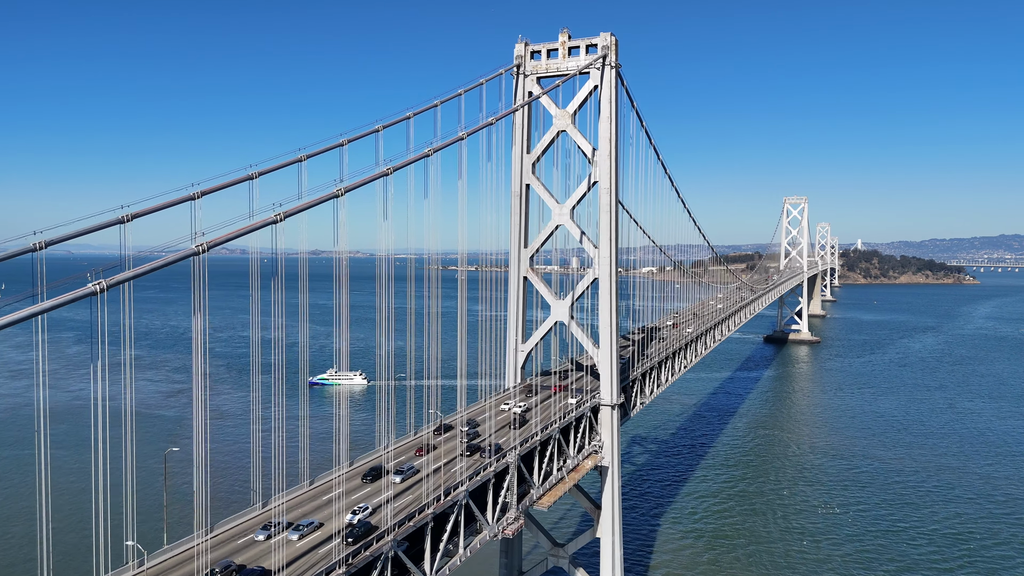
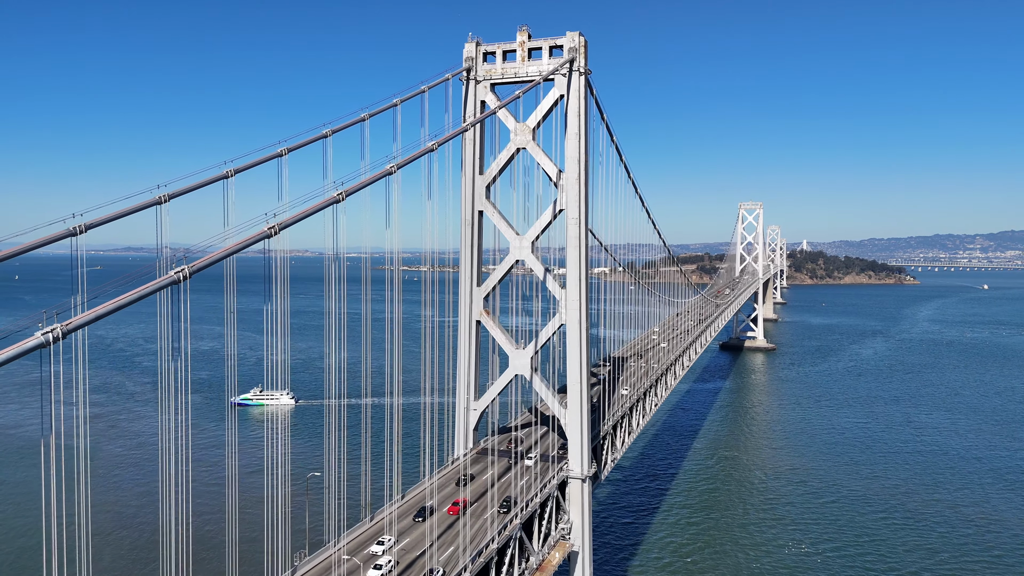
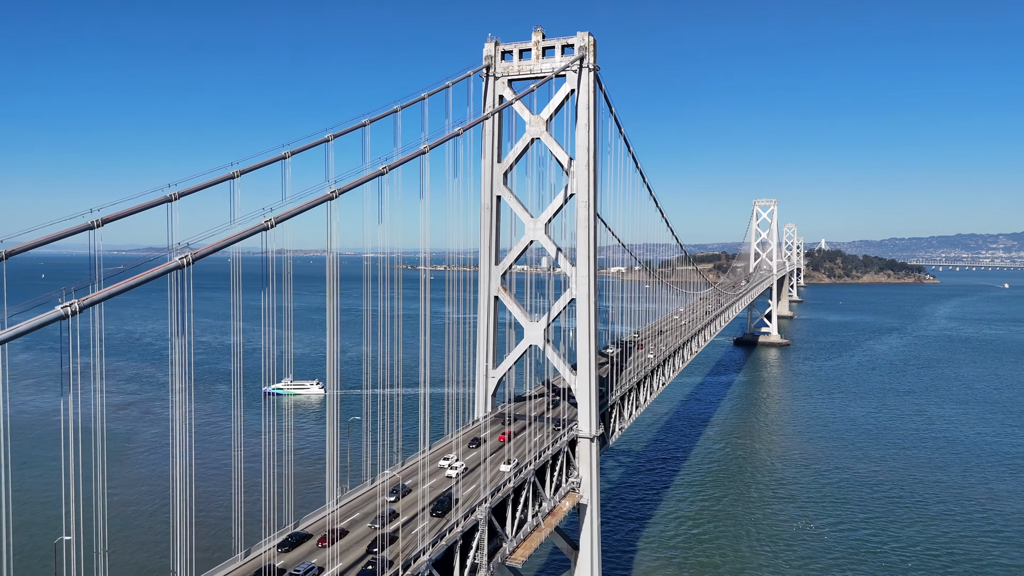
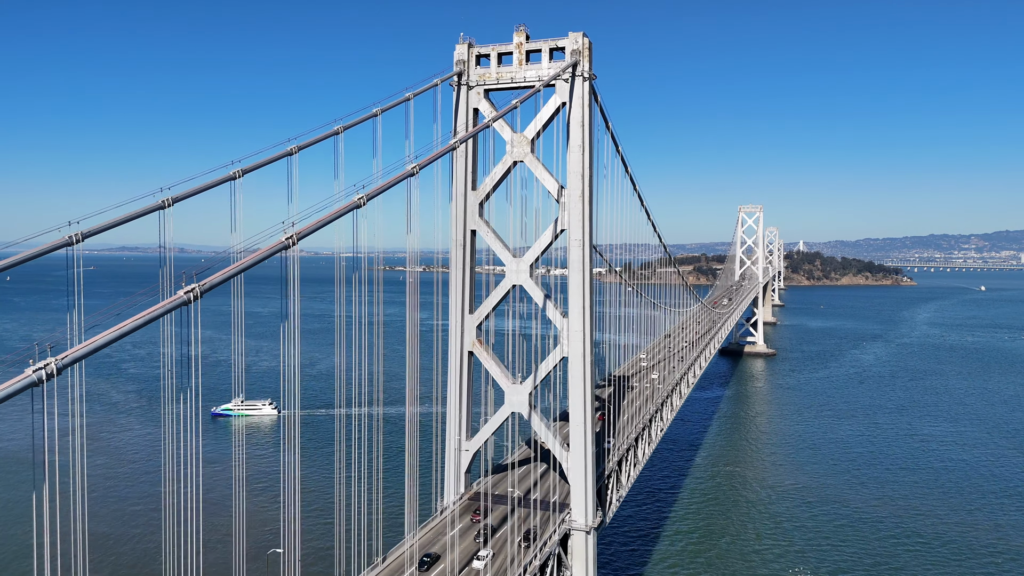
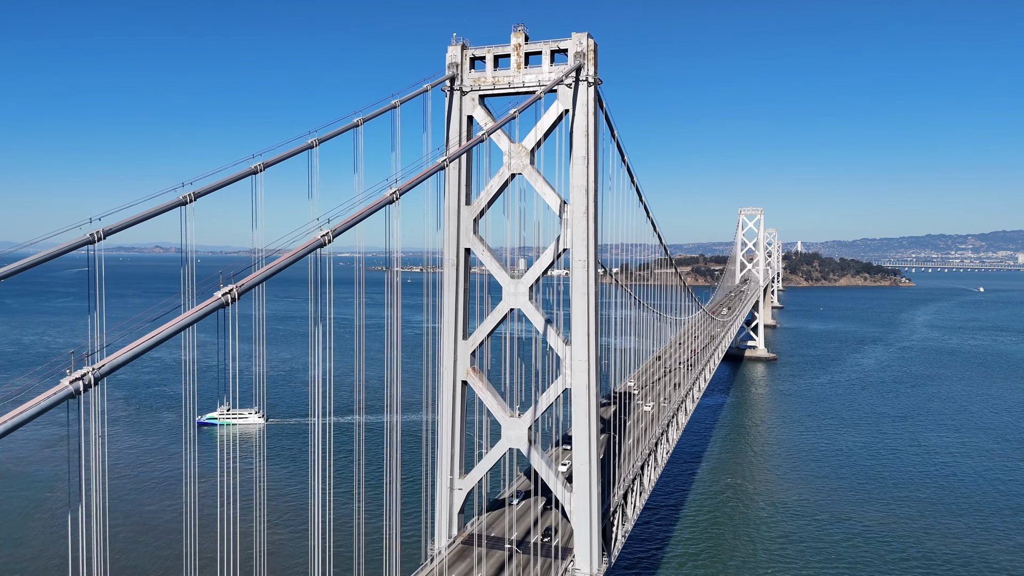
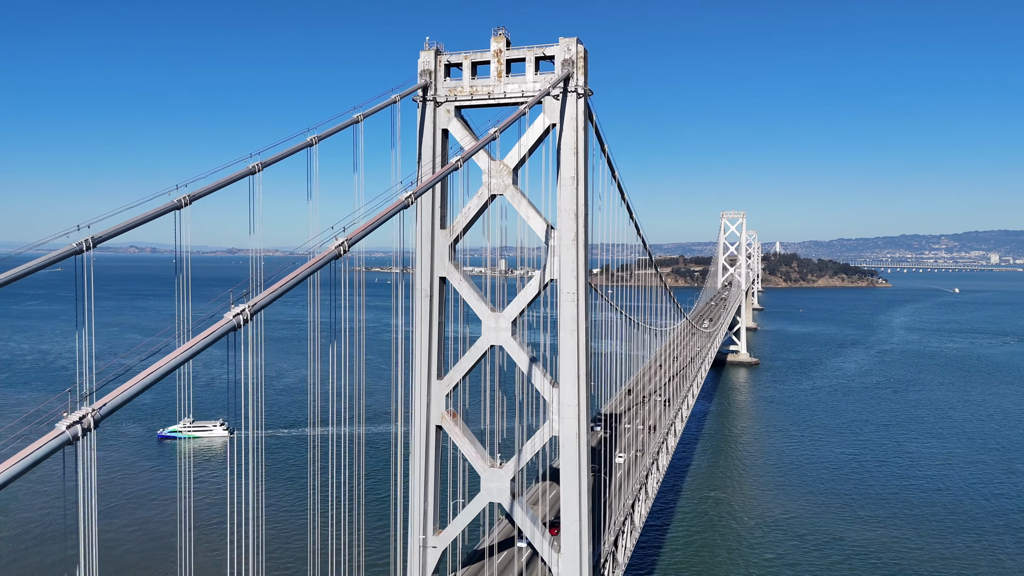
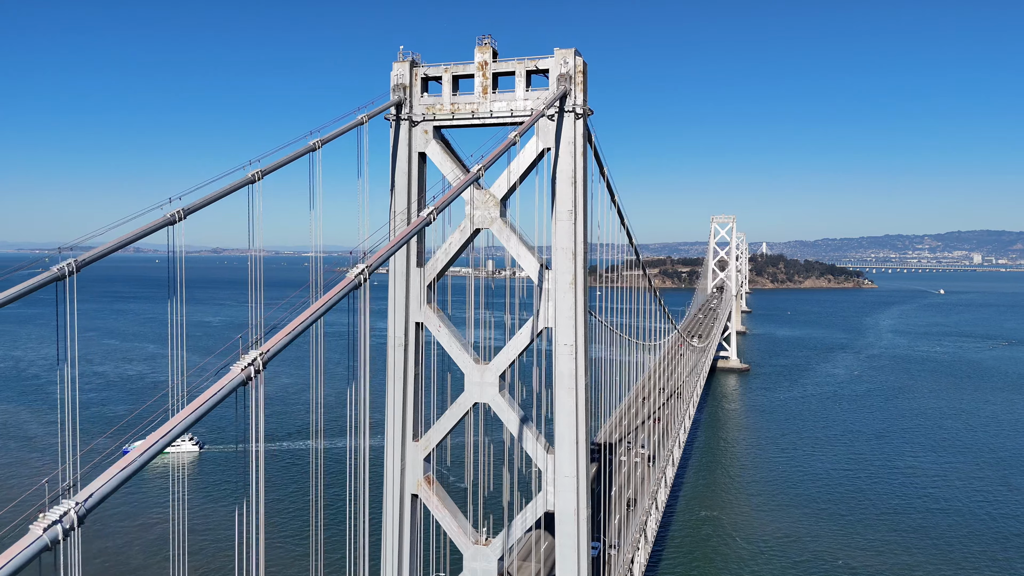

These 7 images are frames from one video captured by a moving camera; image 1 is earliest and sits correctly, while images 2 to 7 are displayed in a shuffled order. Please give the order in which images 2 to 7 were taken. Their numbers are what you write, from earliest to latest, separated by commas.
3, 2, 4, 5, 6, 7
